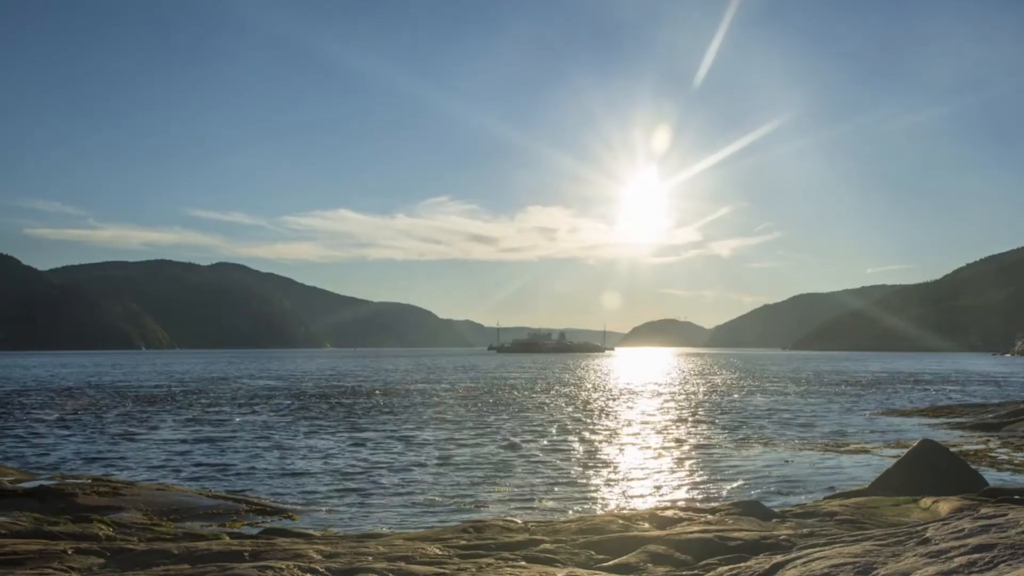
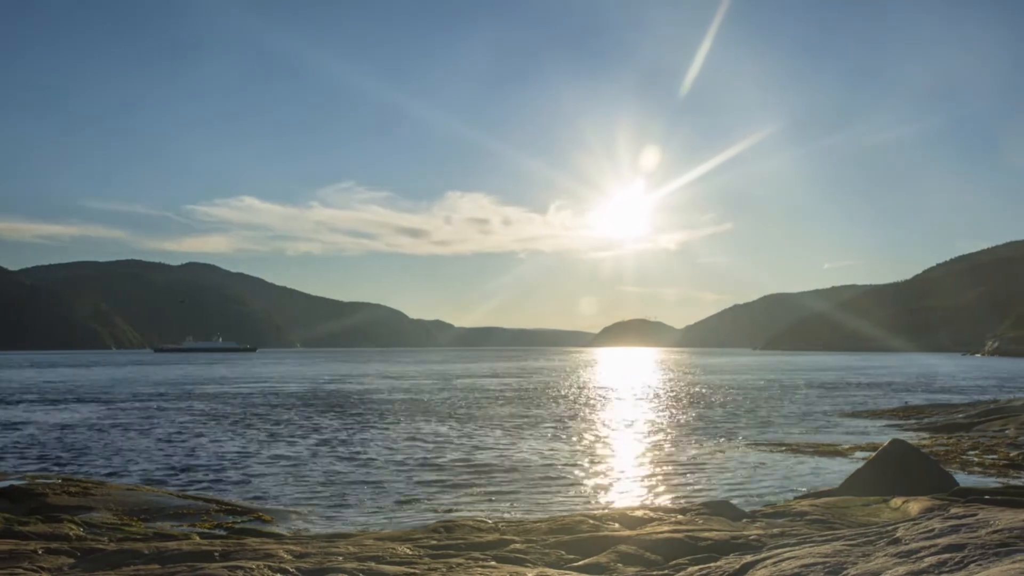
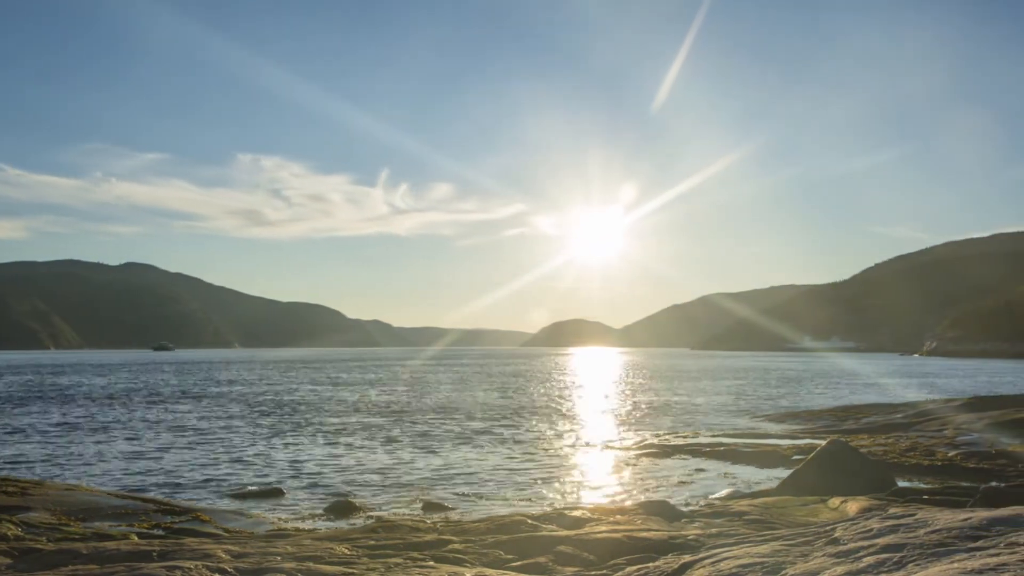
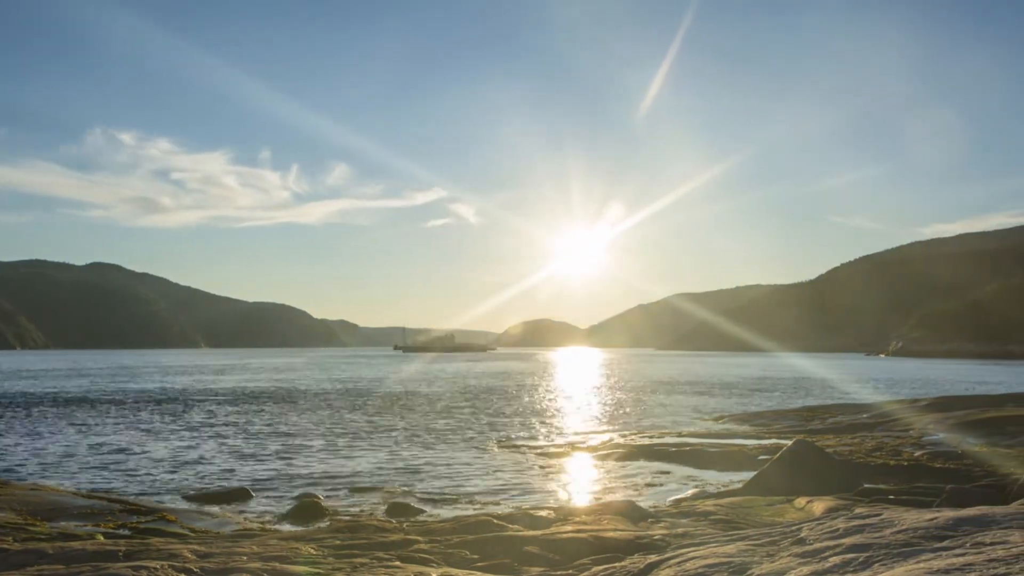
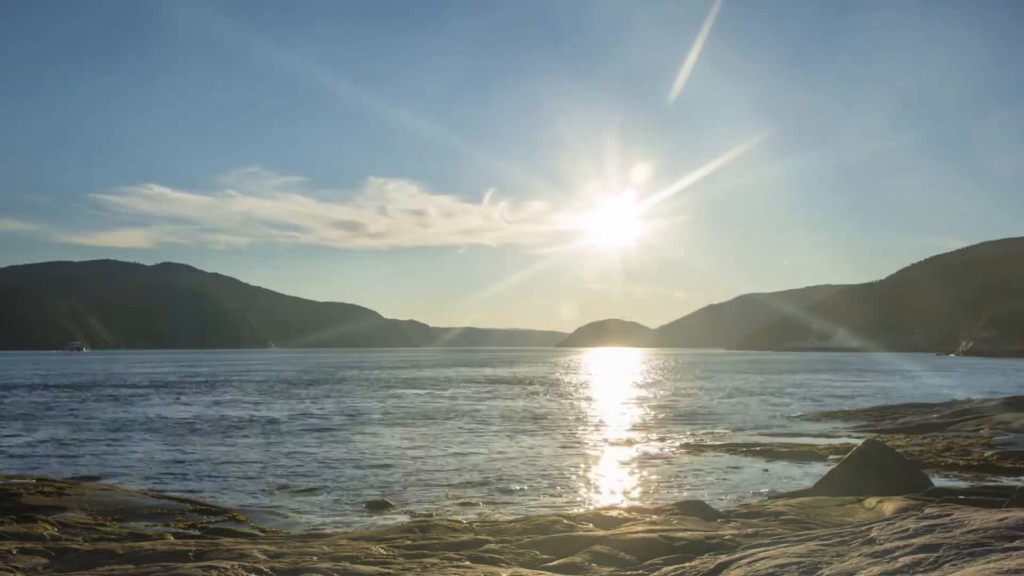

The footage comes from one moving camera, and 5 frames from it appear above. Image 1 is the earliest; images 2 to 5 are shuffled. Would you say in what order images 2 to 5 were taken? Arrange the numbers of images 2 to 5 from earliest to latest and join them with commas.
2, 5, 3, 4
